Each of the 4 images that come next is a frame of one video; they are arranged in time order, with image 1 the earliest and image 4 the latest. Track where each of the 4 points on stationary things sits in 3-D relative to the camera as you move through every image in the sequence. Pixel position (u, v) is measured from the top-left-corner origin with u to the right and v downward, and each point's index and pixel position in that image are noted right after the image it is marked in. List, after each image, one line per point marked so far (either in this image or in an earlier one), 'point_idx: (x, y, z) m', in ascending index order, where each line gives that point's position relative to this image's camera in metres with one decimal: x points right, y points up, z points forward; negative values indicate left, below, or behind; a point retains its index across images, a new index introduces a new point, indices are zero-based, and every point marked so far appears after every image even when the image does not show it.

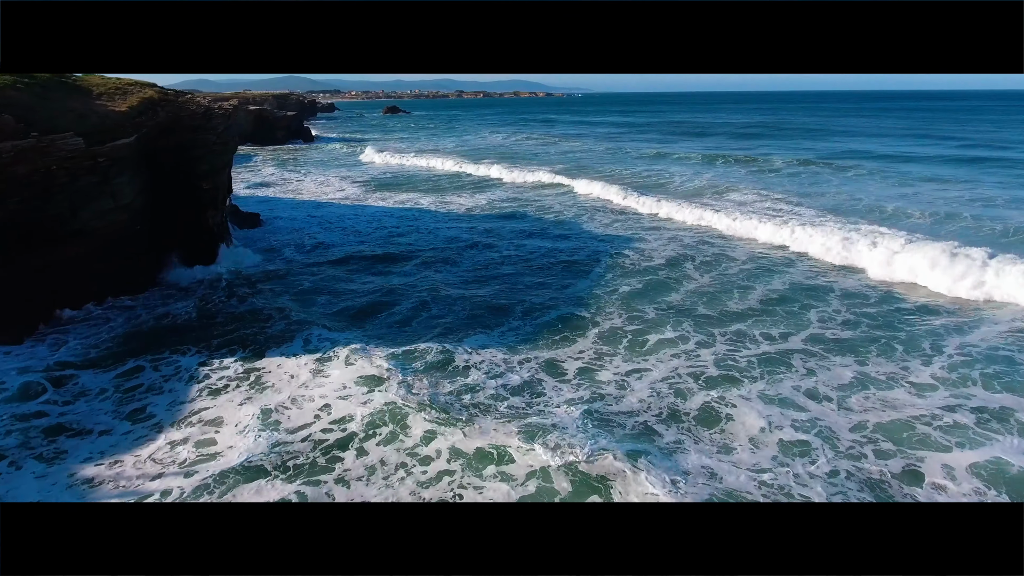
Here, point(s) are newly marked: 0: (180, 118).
0: (-7.7, +4.0, +13.4) m
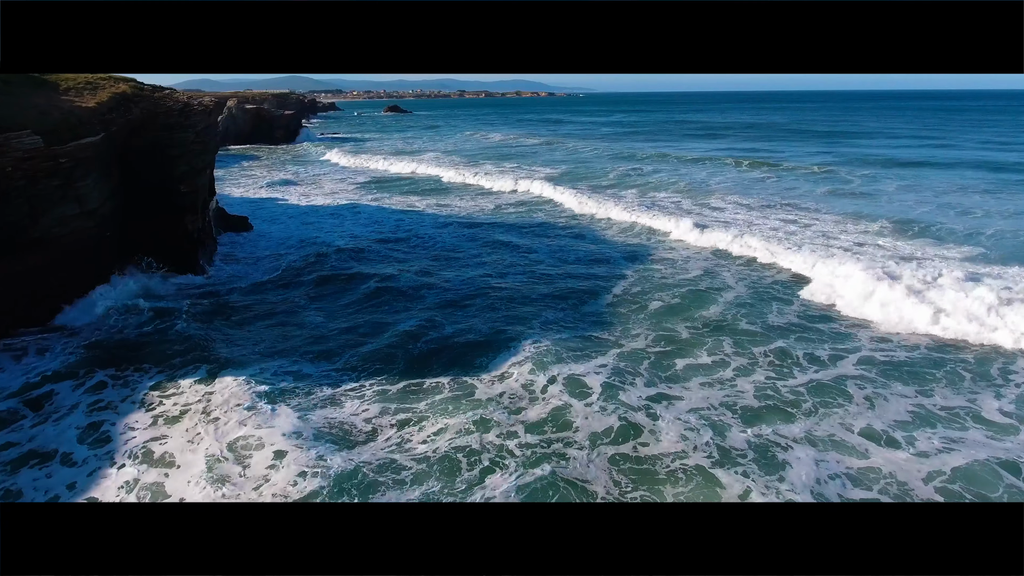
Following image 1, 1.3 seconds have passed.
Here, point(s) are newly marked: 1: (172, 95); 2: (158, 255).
0: (-7.6, +3.7, +12.3) m
1: (-8.1, +4.5, +13.6) m
2: (-7.9, +0.7, +12.9) m
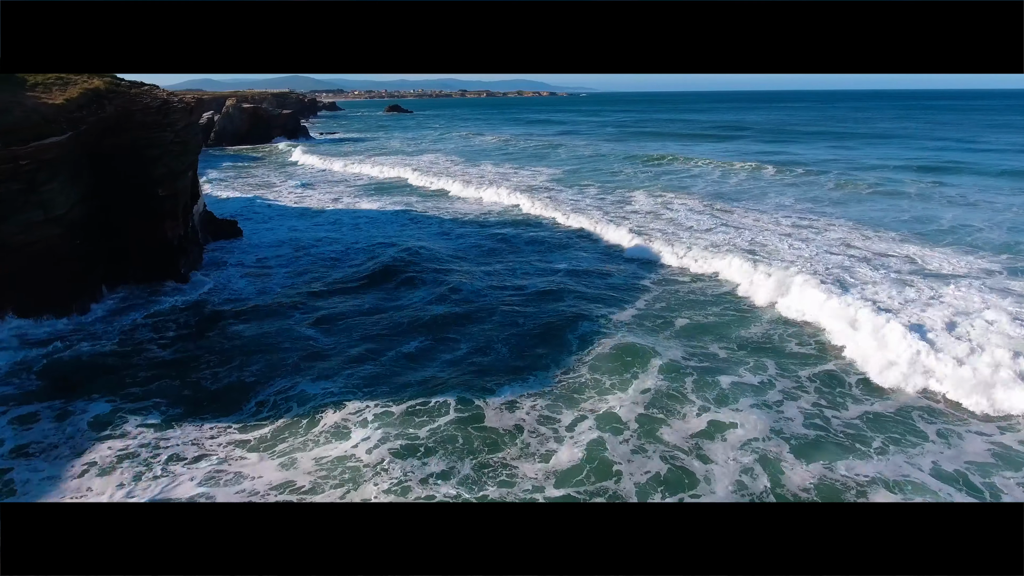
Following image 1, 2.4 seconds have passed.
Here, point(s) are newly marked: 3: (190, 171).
0: (-7.5, +3.5, +11.4) m
1: (-8.0, +4.3, +12.7) m
2: (-7.8, +0.4, +12.0) m
3: (-7.1, +2.6, +12.7) m
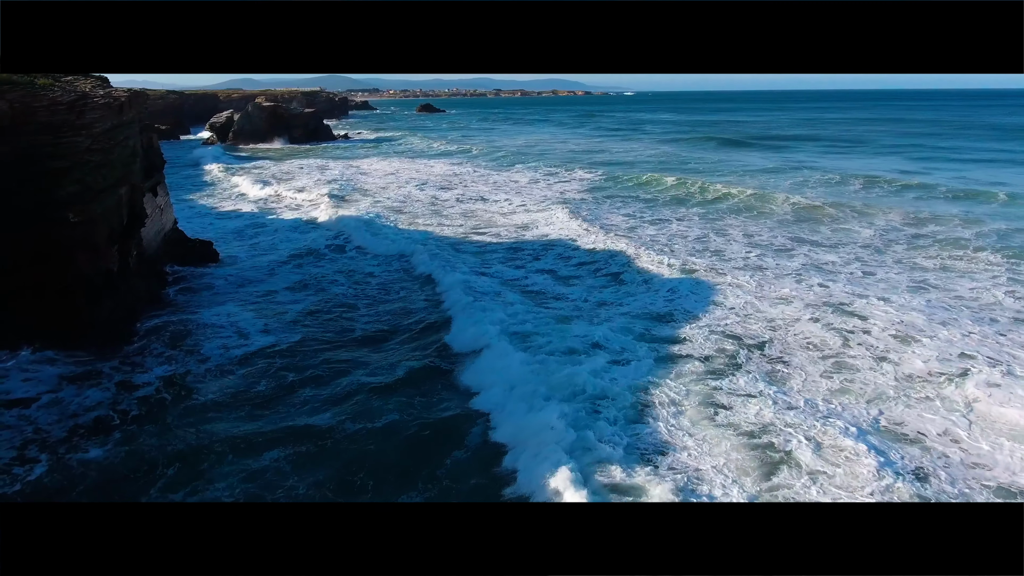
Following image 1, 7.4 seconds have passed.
0: (-6.9, +2.6, +8.4) m
1: (-7.4, +3.4, +9.7) m
2: (-7.3, -0.4, +9.0) m
3: (-6.5, +1.7, +9.7) m
